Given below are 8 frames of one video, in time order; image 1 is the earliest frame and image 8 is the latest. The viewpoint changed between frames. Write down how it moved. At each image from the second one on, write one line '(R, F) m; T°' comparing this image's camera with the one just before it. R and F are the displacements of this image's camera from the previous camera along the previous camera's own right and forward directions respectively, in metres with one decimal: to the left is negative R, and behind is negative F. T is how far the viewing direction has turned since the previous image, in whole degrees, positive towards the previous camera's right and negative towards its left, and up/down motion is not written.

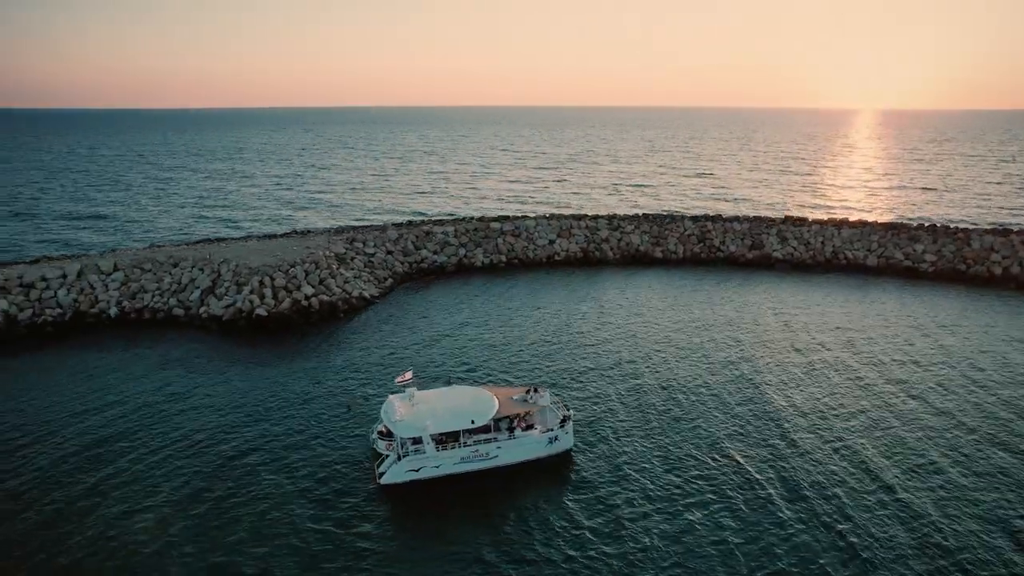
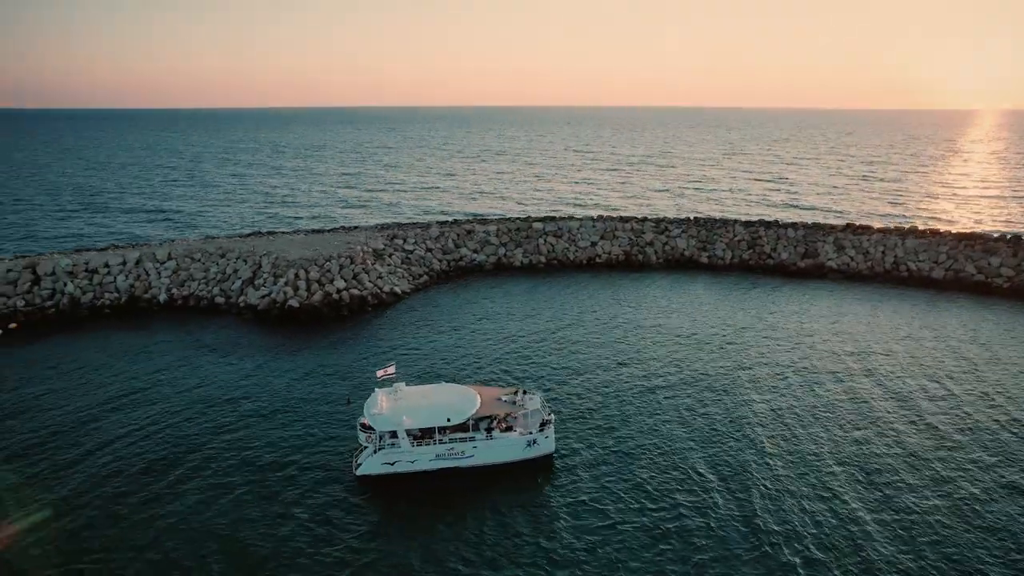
(+3.7, +0.3) m; -7°
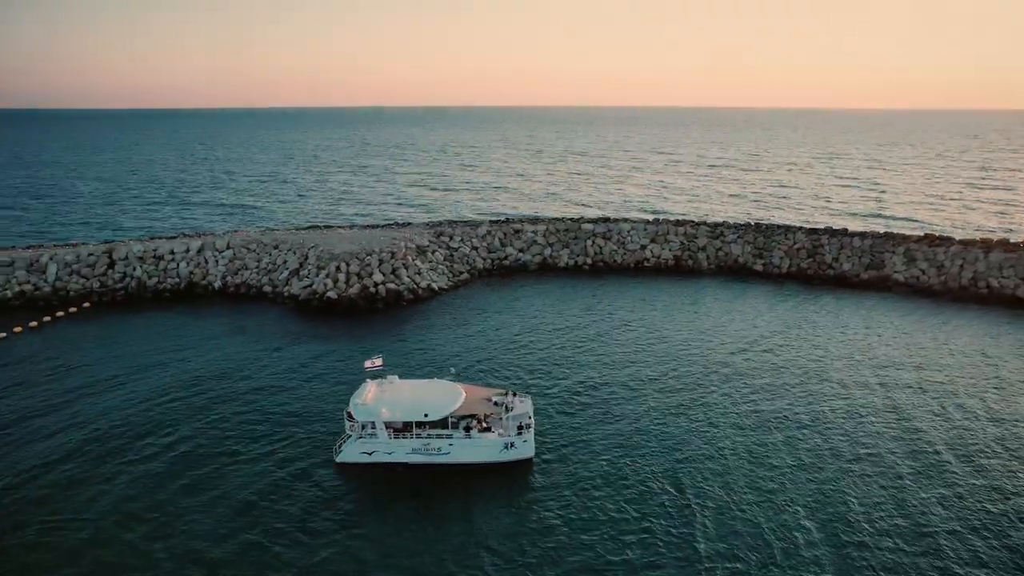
(+4.1, +0.4) m; -8°
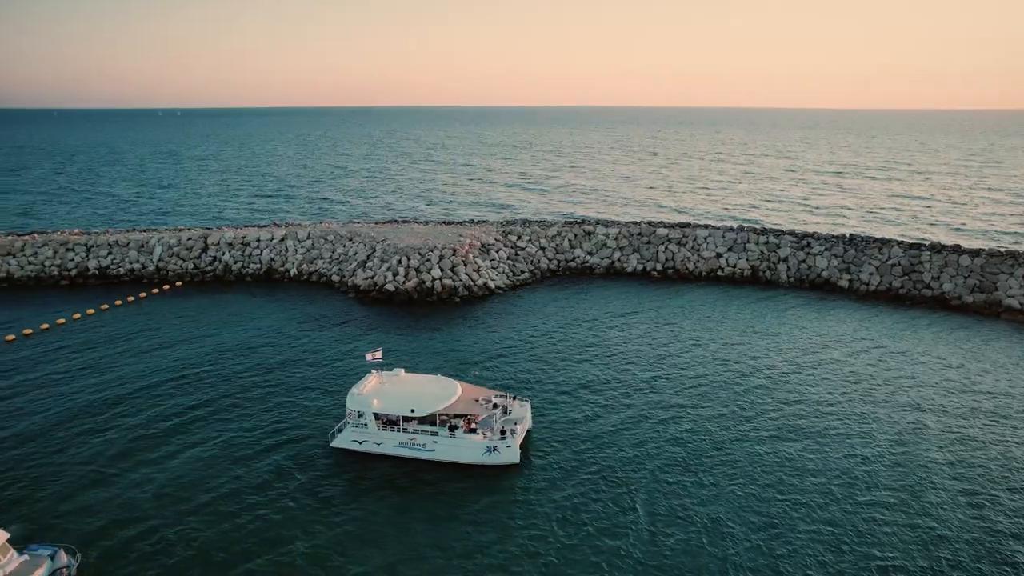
(+4.8, +0.8) m; -11°
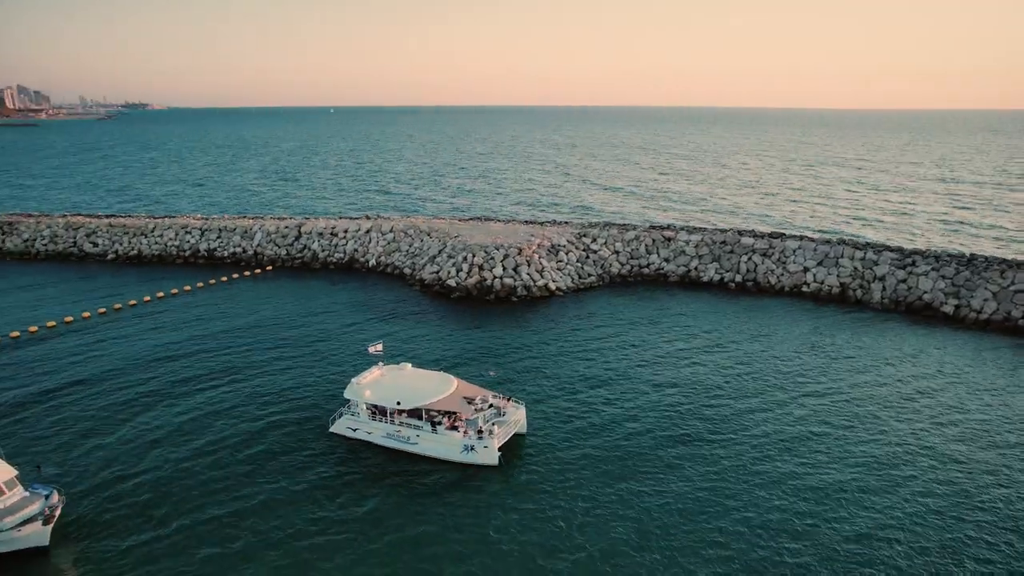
(+5.5, +0.9) m; -12°
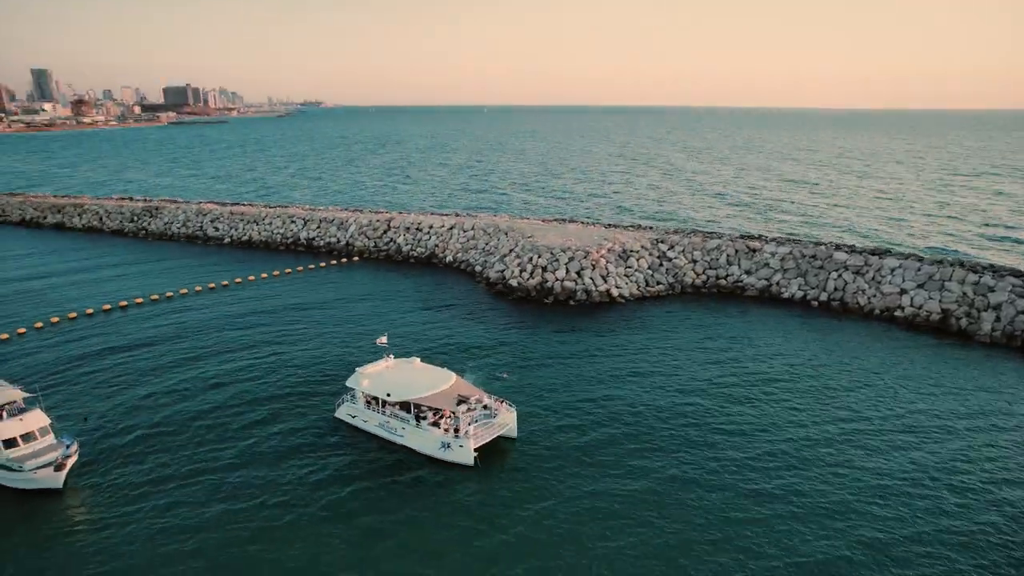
(+5.7, +0.8) m; -13°
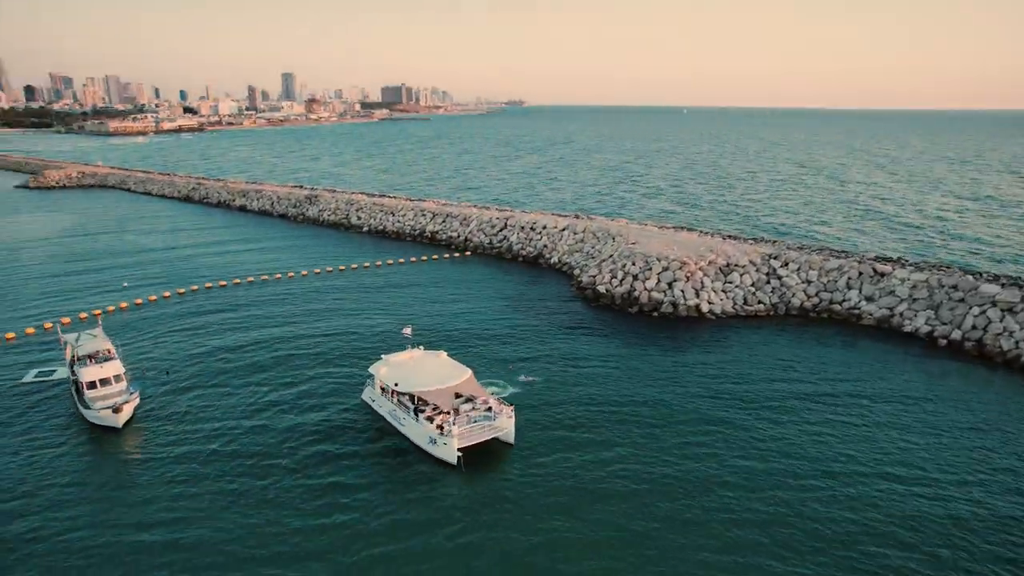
(+6.8, +1.3) m; -16°
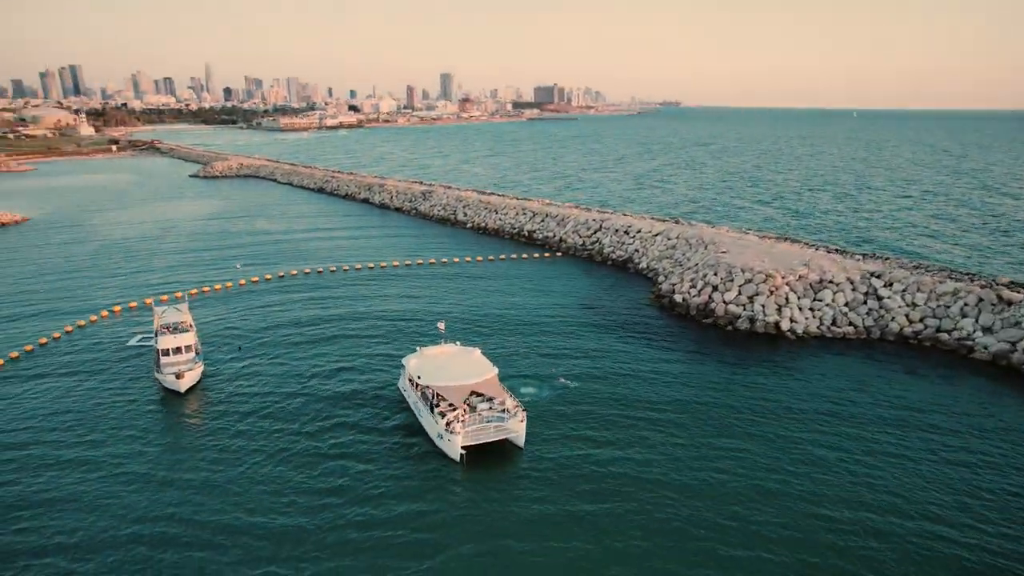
(+4.8, +0.9) m; -13°
